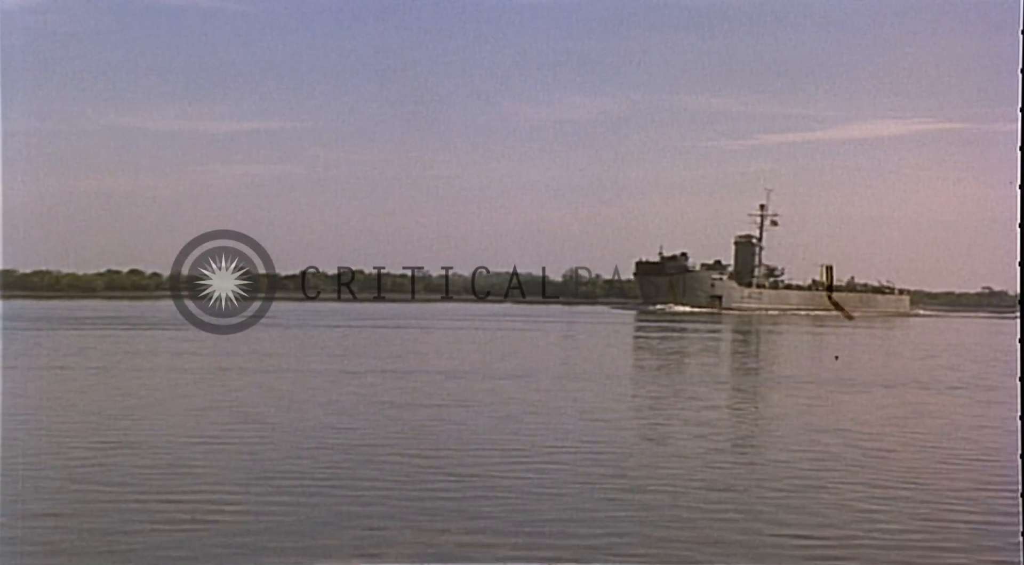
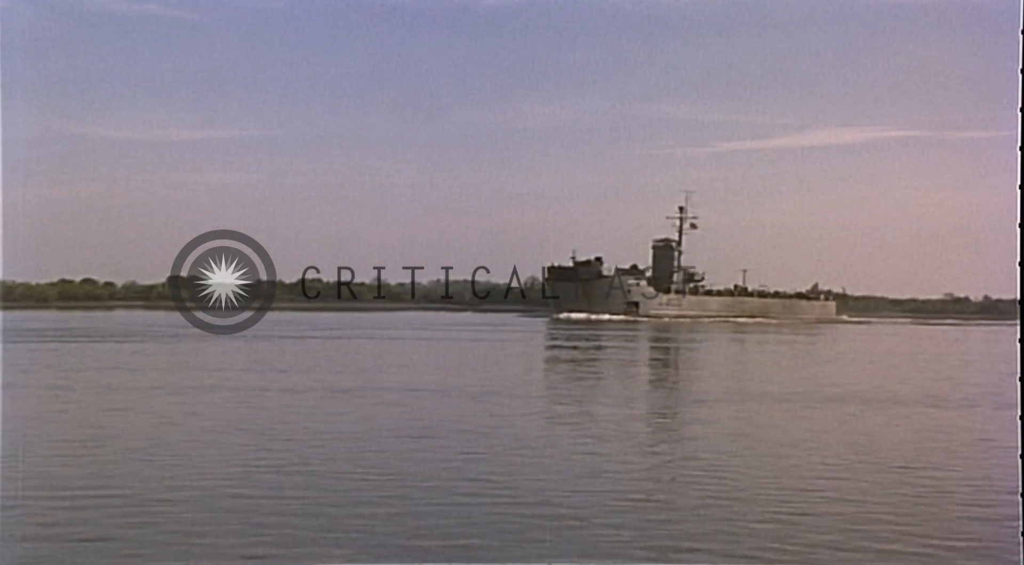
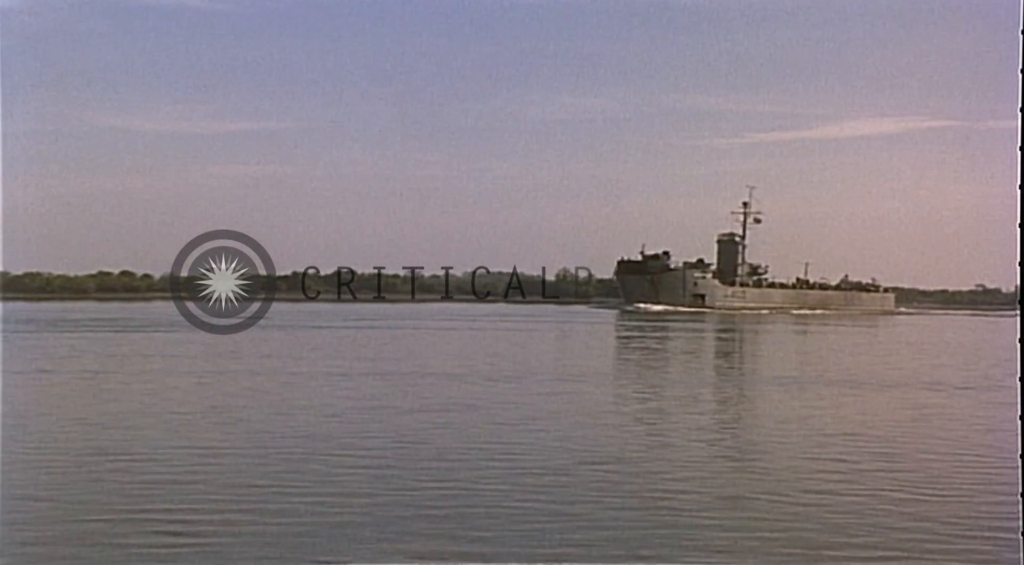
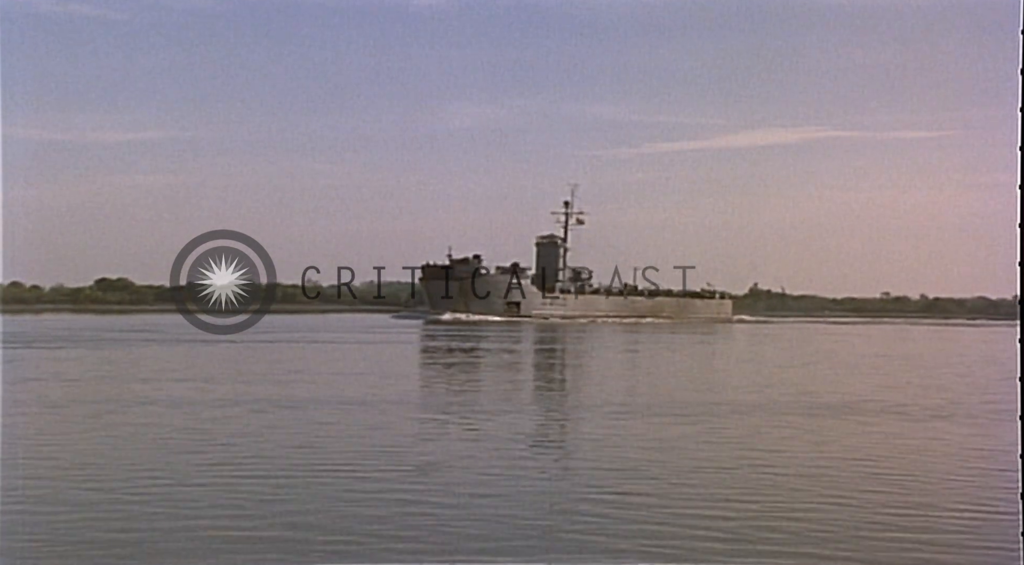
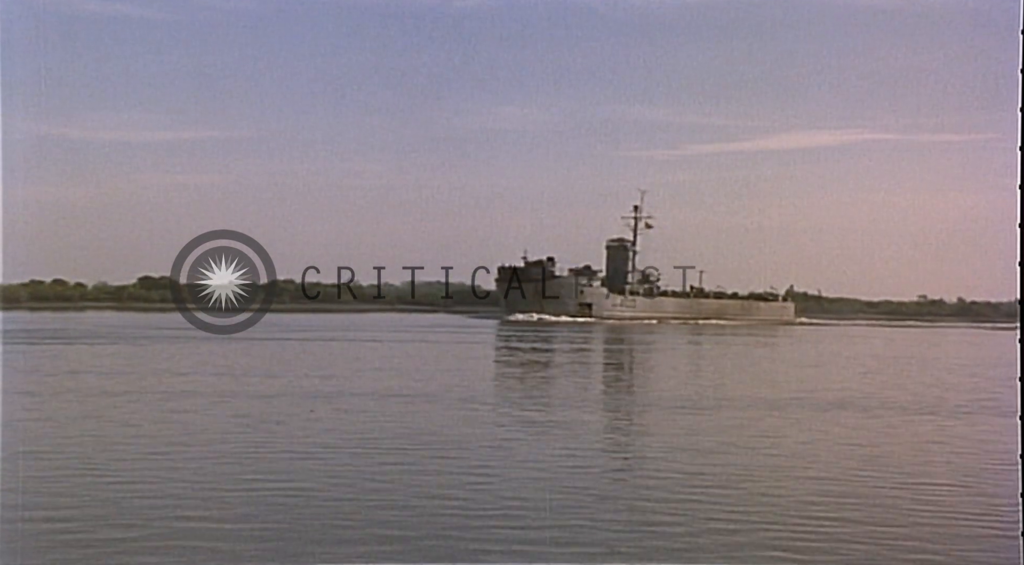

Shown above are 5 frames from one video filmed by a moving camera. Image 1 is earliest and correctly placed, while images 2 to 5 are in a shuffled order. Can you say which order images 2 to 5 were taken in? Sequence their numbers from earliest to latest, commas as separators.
3, 2, 5, 4
